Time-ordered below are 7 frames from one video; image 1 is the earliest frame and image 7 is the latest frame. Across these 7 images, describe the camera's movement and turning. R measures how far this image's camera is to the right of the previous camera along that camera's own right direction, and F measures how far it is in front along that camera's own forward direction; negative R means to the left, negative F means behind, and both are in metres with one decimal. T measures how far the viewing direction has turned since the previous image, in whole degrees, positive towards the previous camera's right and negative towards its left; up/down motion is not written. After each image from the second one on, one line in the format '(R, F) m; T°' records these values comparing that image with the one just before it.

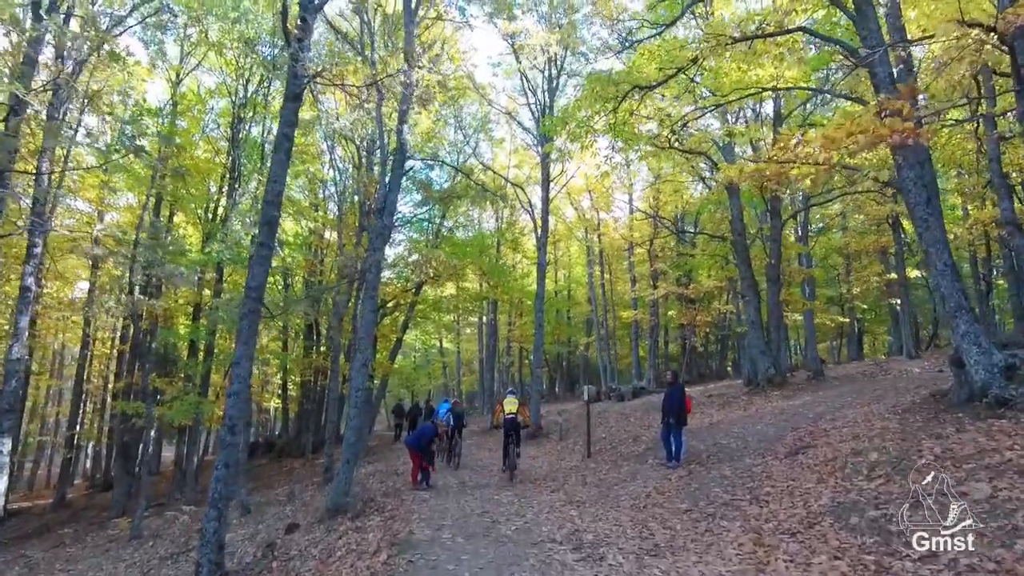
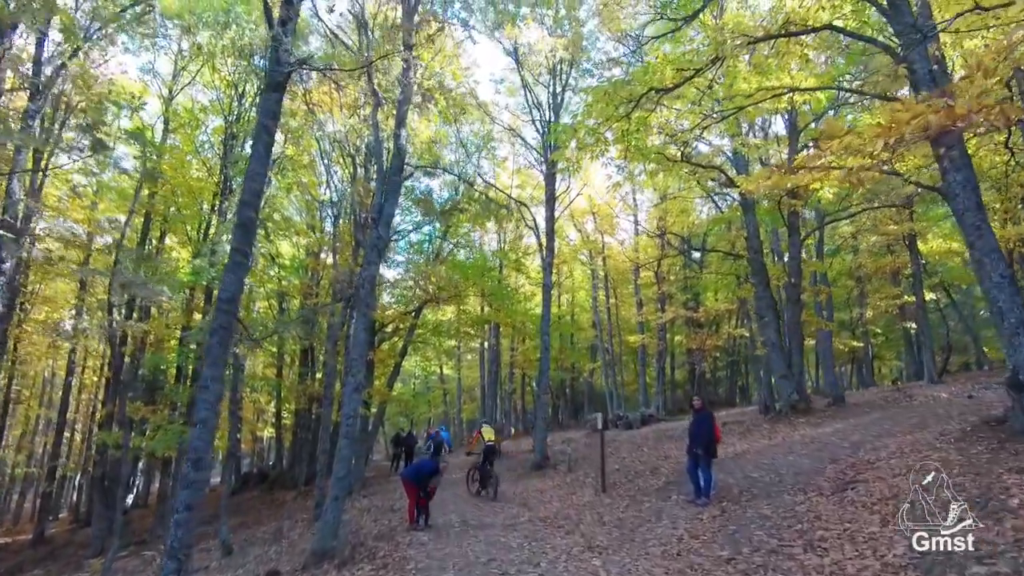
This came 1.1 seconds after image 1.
(-0.1, +0.9) m; 0°
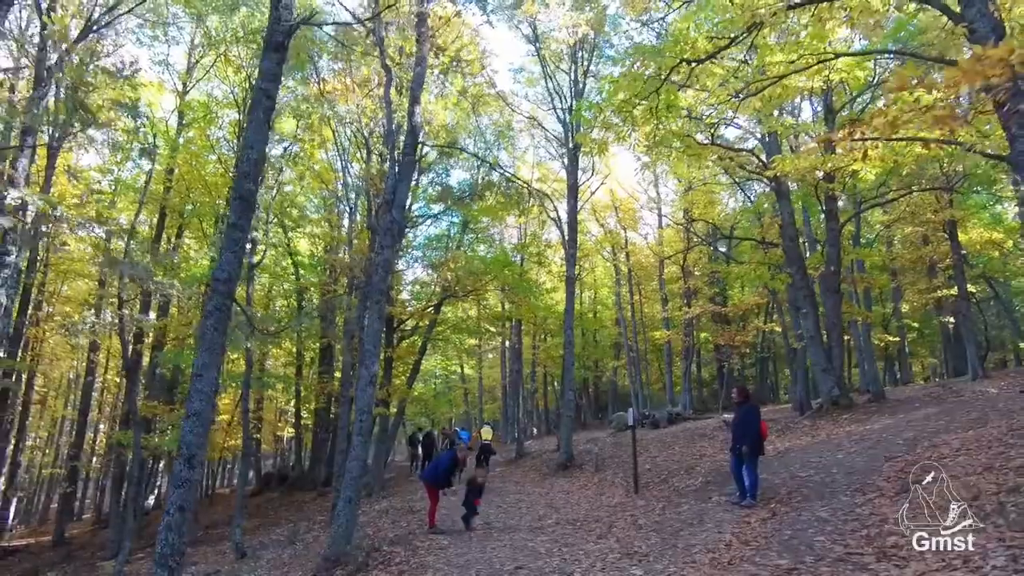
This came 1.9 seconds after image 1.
(-0.1, +0.7) m; -2°
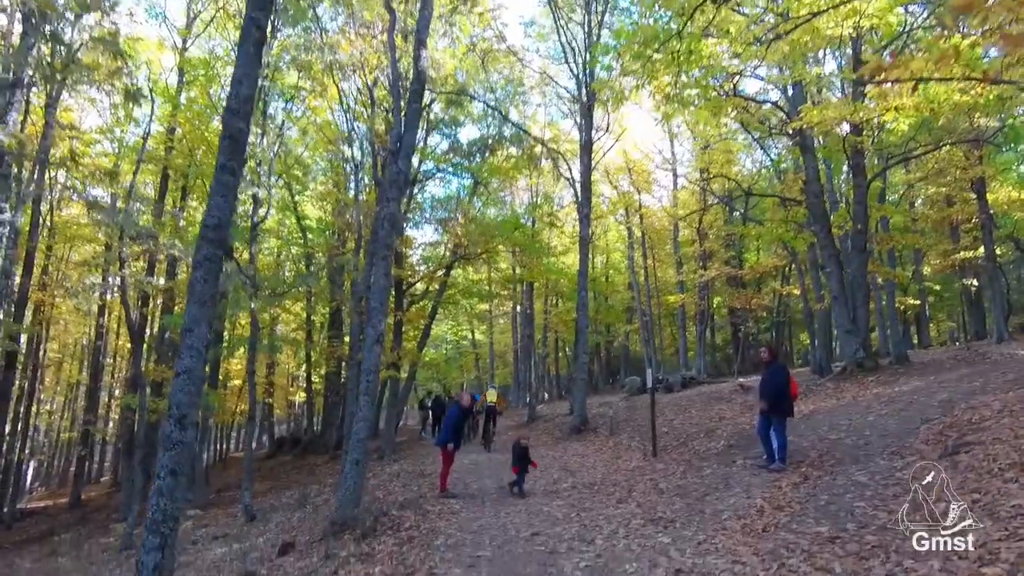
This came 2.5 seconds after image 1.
(0.0, +0.5) m; -1°
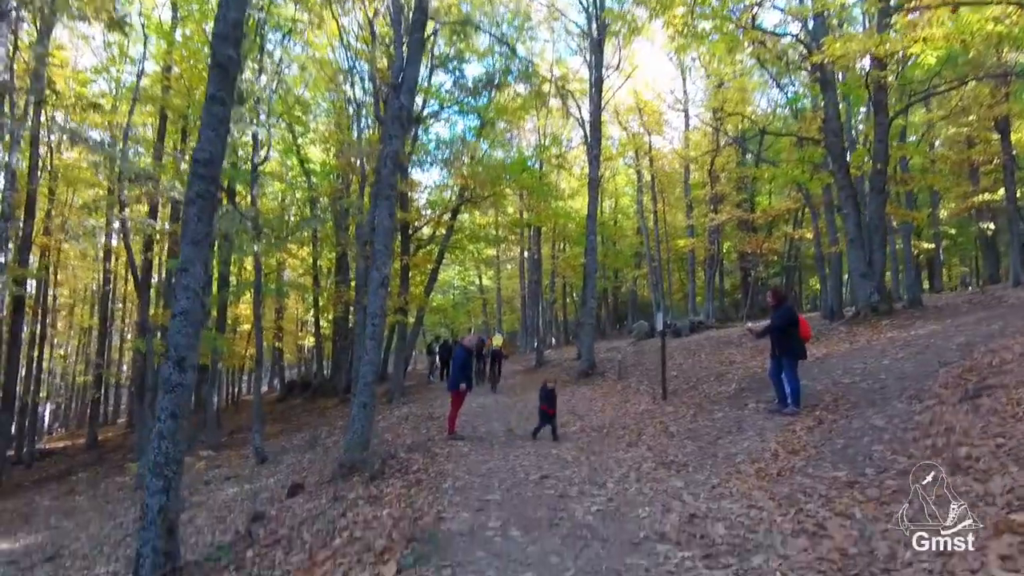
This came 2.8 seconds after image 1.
(0.0, +0.2) m; -1°
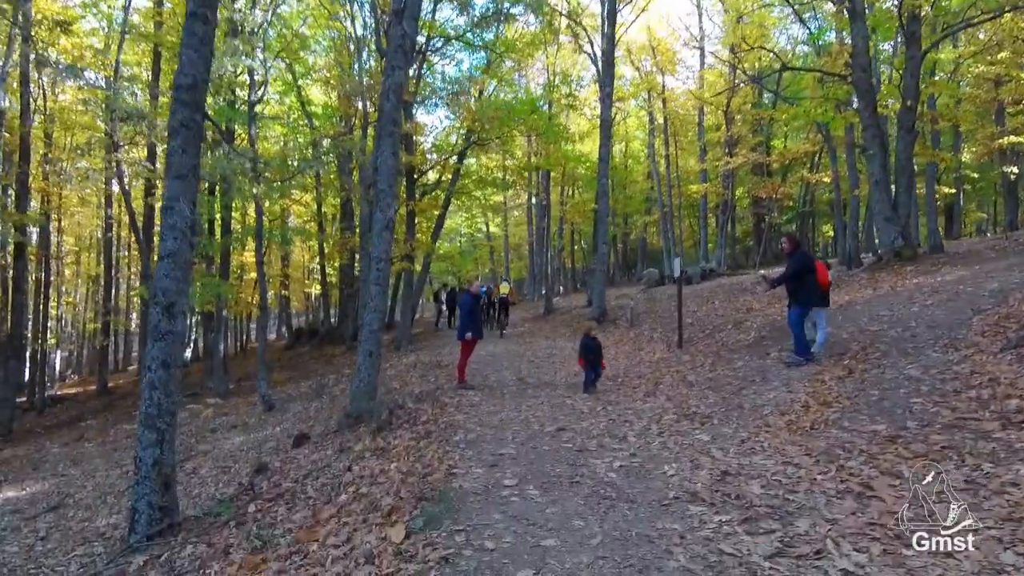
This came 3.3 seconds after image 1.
(-0.1, +0.4) m; -1°
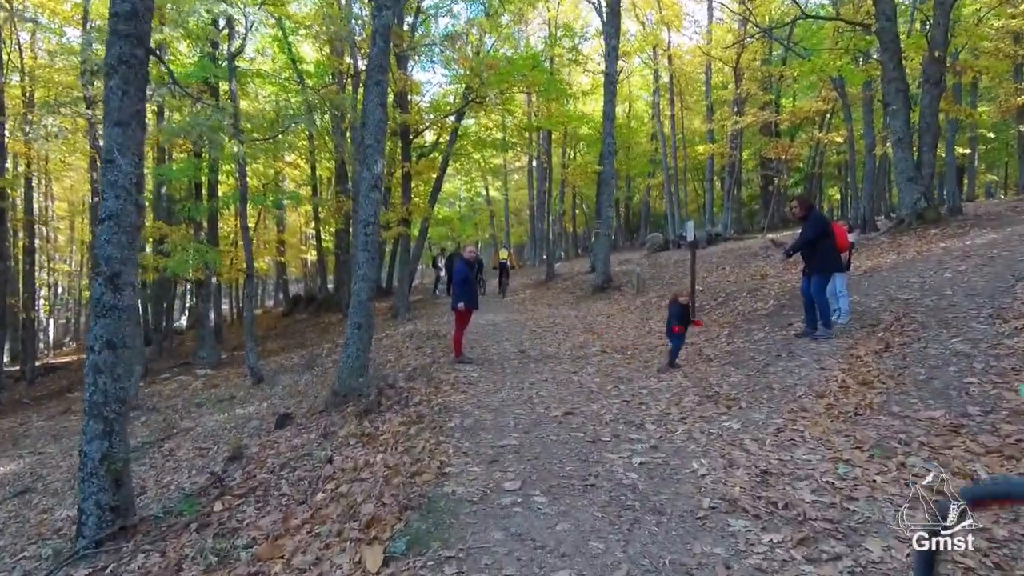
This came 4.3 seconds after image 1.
(0.0, +0.6) m; 0°
